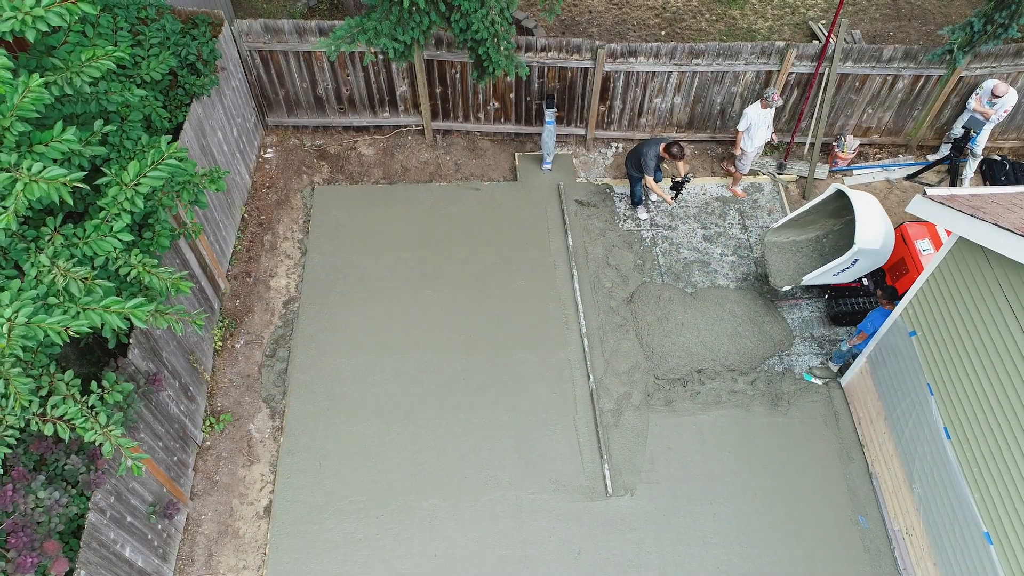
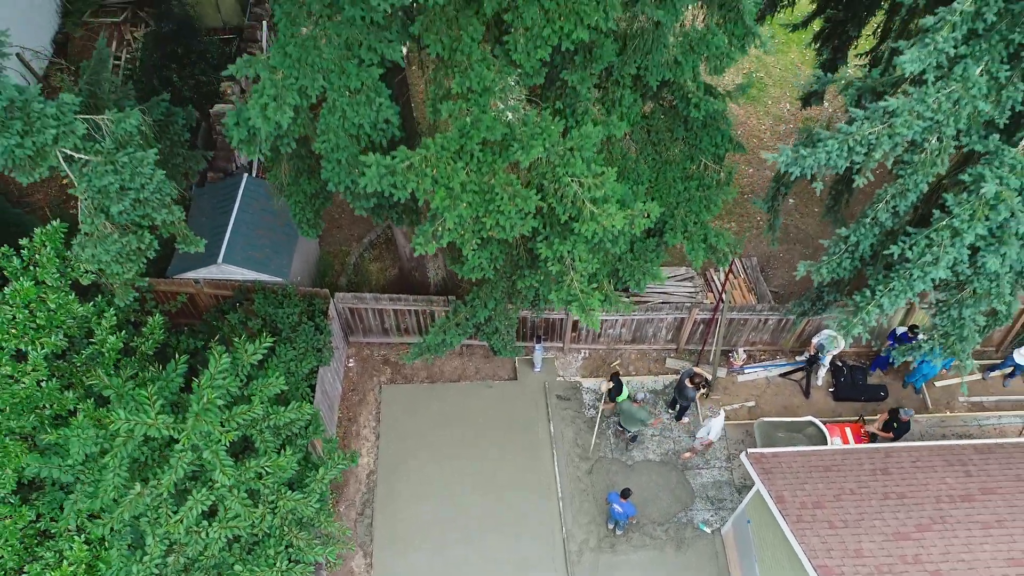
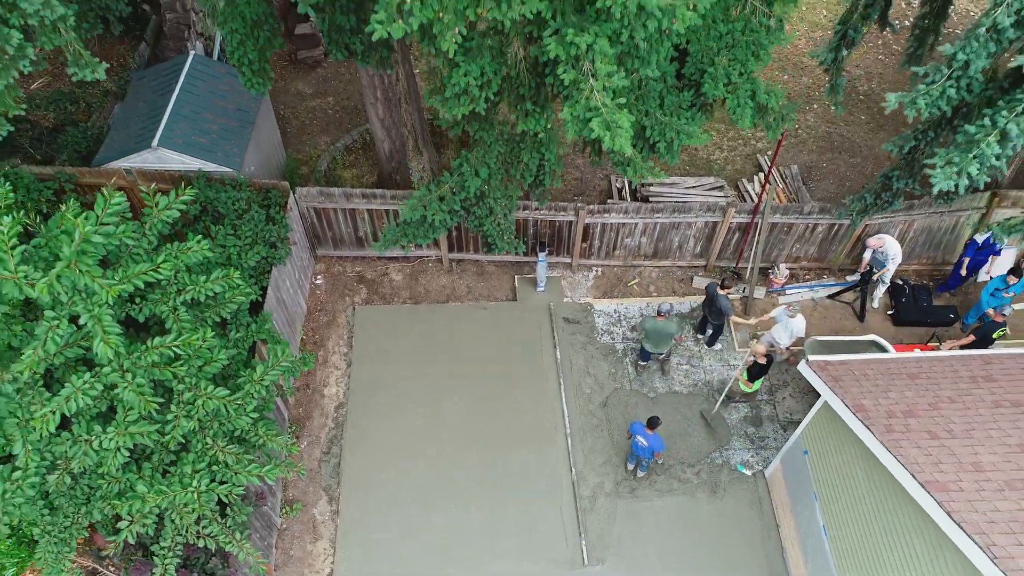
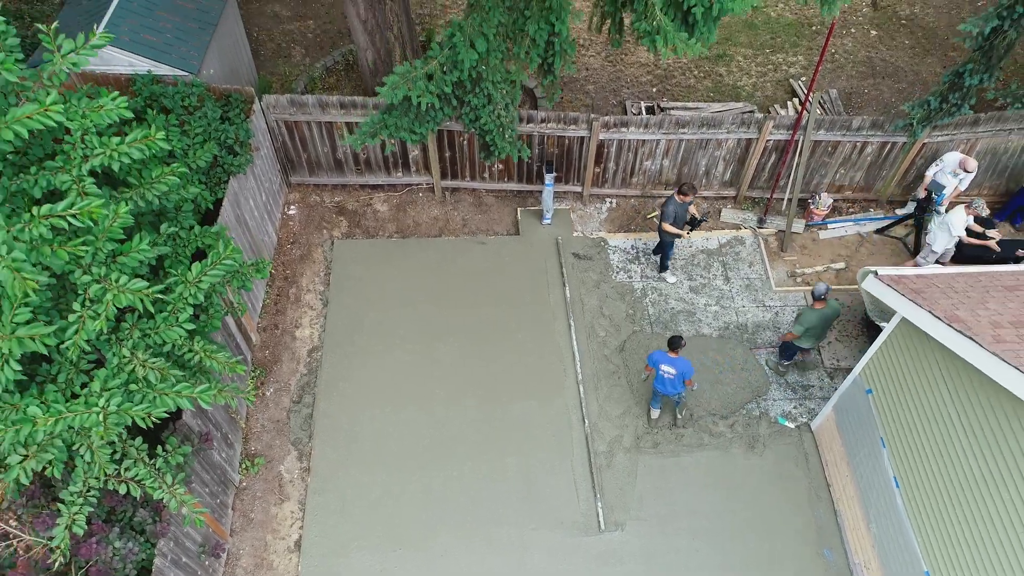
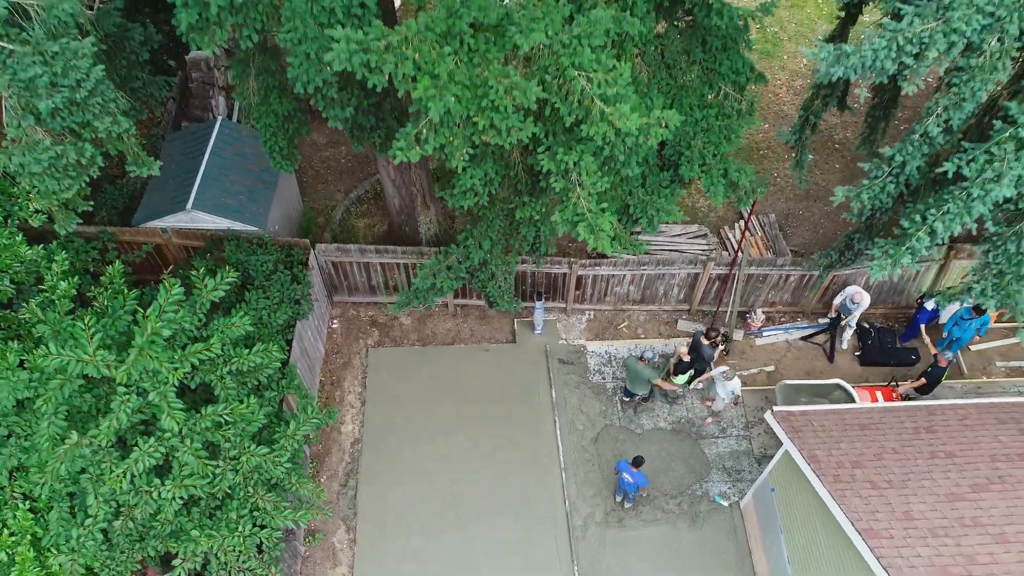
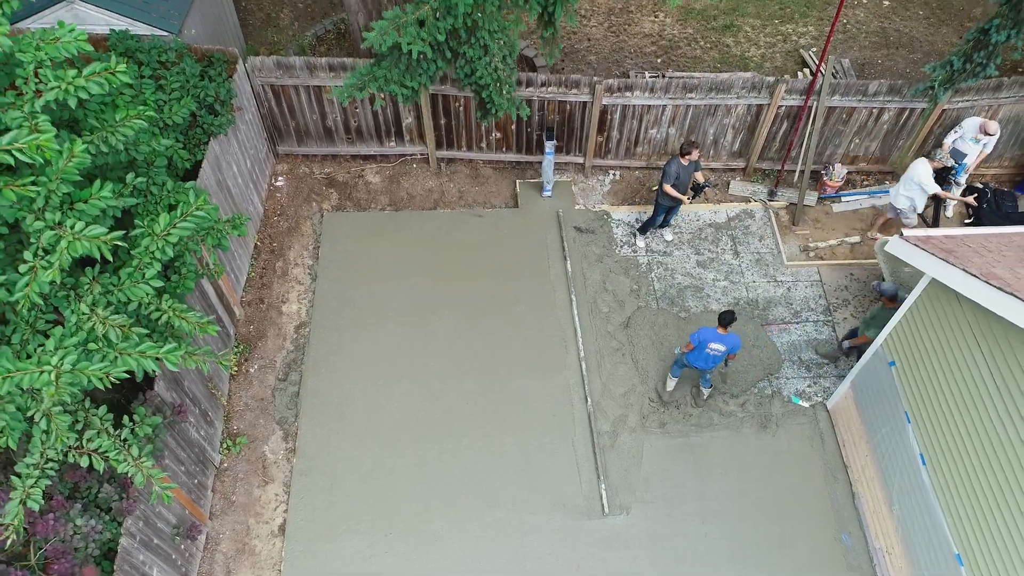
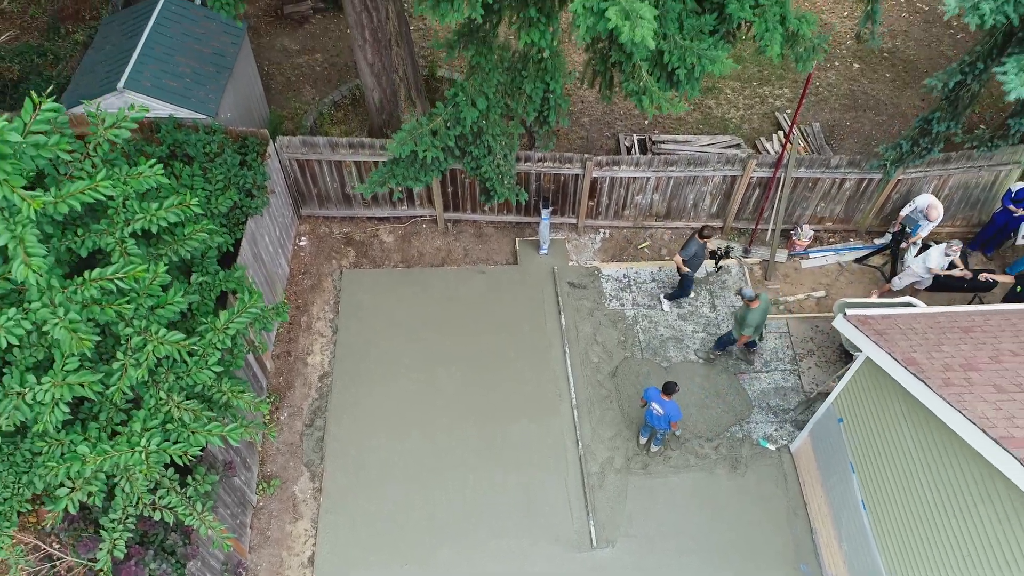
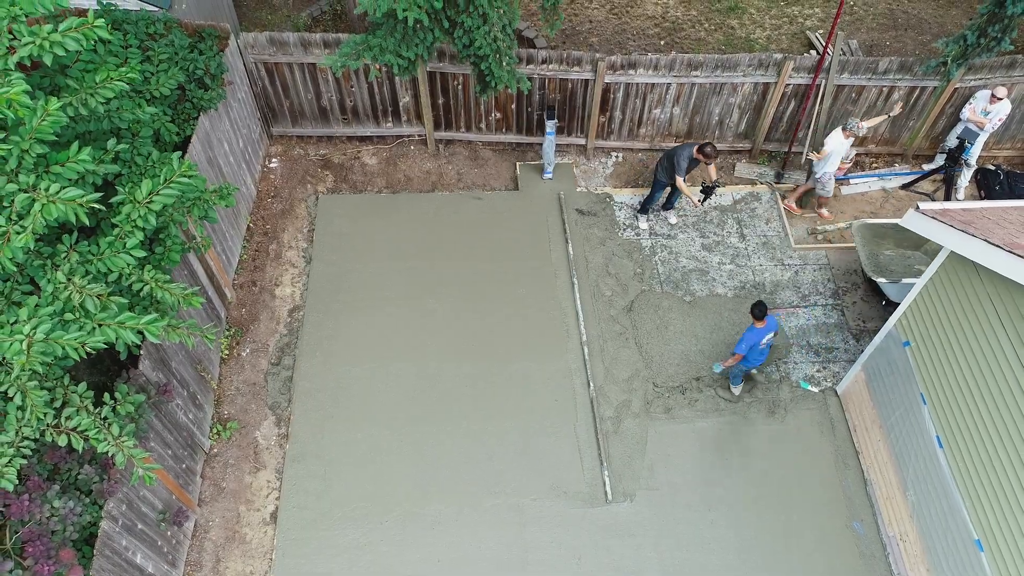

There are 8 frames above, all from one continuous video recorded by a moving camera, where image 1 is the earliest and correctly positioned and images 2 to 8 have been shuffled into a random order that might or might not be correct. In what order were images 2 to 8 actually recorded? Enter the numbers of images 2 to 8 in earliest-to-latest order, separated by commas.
8, 6, 4, 7, 3, 5, 2
